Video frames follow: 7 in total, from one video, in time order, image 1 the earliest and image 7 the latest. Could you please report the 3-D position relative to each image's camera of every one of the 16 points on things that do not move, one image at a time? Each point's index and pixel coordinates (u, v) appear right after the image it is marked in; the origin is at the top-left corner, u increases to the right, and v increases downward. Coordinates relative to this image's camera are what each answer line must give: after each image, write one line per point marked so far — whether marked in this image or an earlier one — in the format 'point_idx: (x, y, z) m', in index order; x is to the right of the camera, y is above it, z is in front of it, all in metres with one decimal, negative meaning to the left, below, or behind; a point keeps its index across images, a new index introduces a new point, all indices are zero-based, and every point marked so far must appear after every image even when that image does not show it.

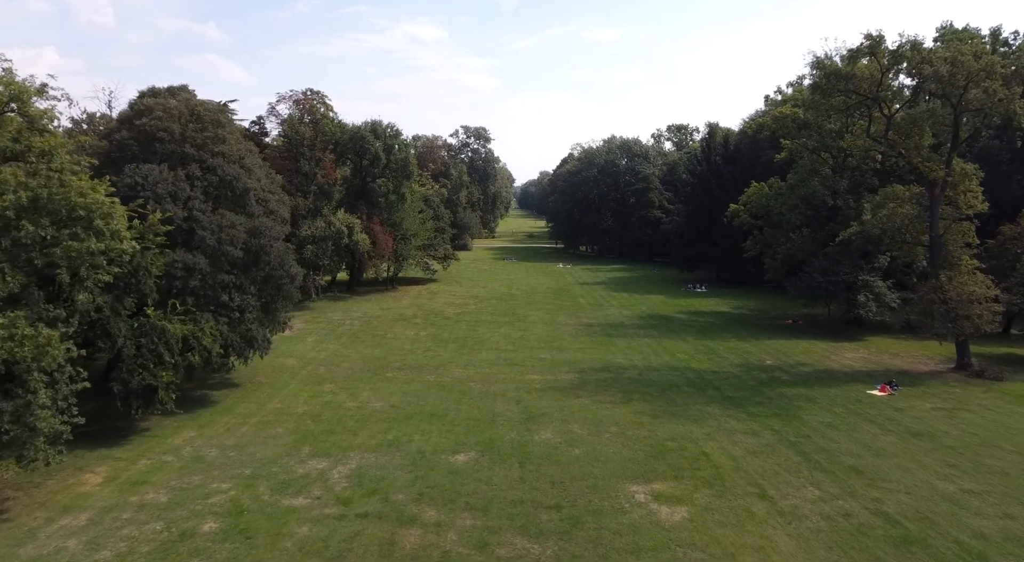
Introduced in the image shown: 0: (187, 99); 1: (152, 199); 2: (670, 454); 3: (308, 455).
0: (-8.2, +4.6, +19.0) m
1: (-8.0, +1.8, +16.8) m
2: (+3.3, -3.6, +15.7) m
3: (-4.2, -3.6, +15.4) m
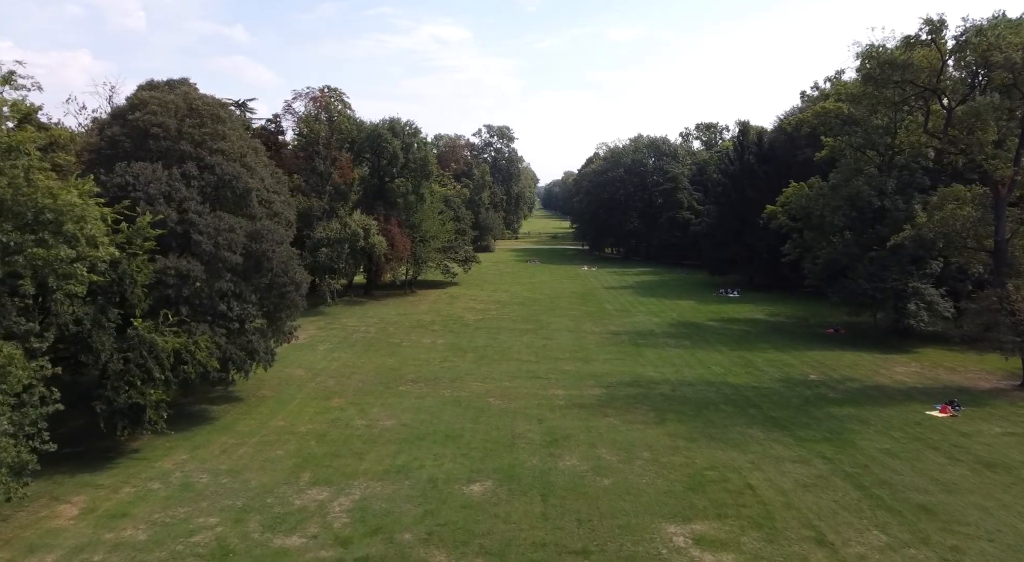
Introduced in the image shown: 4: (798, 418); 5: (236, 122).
0: (-7.6, +4.4, +17.6) m
1: (-7.6, +1.7, +15.4) m
2: (+3.7, -3.8, +14.0) m
3: (-3.8, -3.8, +14.0) m
4: (+7.1, -3.4, +18.5) m
5: (-6.9, +4.0, +18.9) m
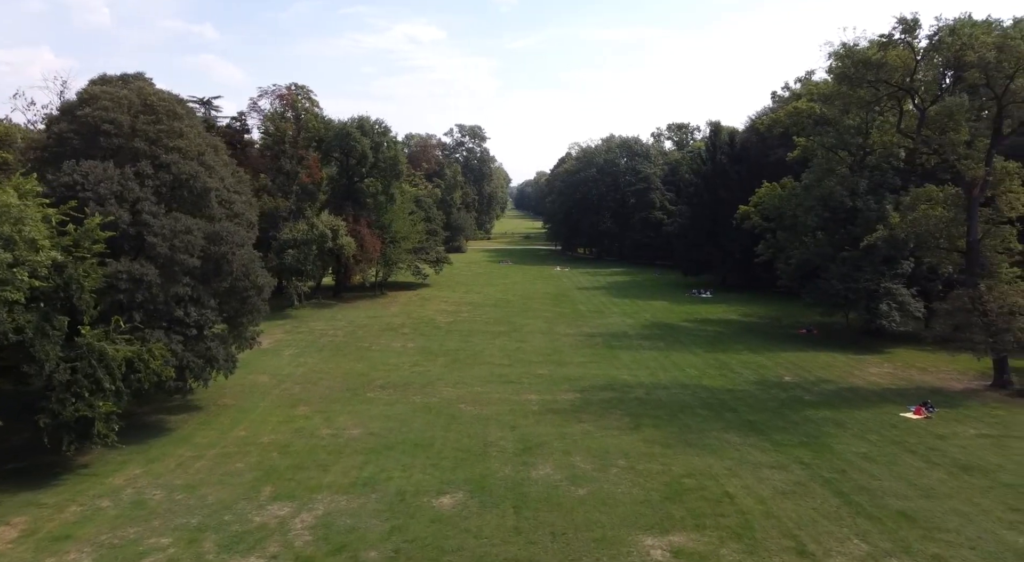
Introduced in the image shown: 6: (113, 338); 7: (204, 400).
0: (-8.3, +4.3, +16.8) m
1: (-8.1, +1.6, +14.6) m
2: (+3.2, -3.9, +13.6) m
3: (-4.3, -3.8, +13.3) m
4: (+6.4, -3.4, +18.2) m
5: (-7.7, +3.9, +18.1) m
6: (-7.5, -1.1, +14.2) m
7: (-7.7, -3.0, +18.8) m
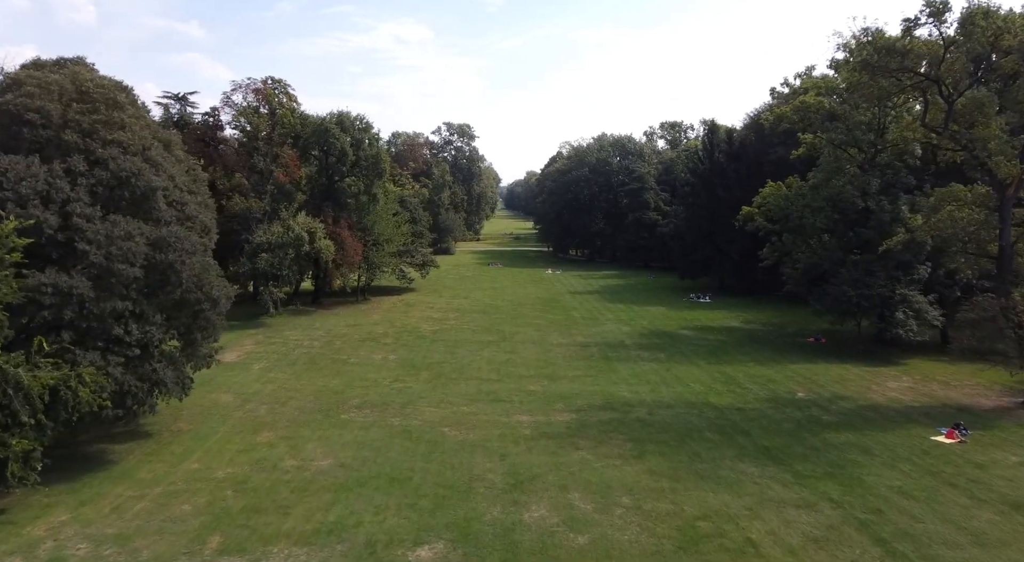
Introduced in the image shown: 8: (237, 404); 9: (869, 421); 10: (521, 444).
0: (-8.5, +4.1, +14.8) m
1: (-8.3, +1.3, +12.6) m
2: (+3.0, -4.1, +11.7) m
3: (-4.5, -4.1, +11.3) m
4: (+6.1, -3.6, +16.4) m
5: (-7.9, +3.7, +16.1) m
6: (-7.7, -1.3, +12.2) m
7: (-8.0, -3.2, +16.8) m
8: (-7.0, -3.1, +19.1) m
9: (+8.7, -3.4, +18.4) m
10: (+0.2, -3.6, +16.7) m
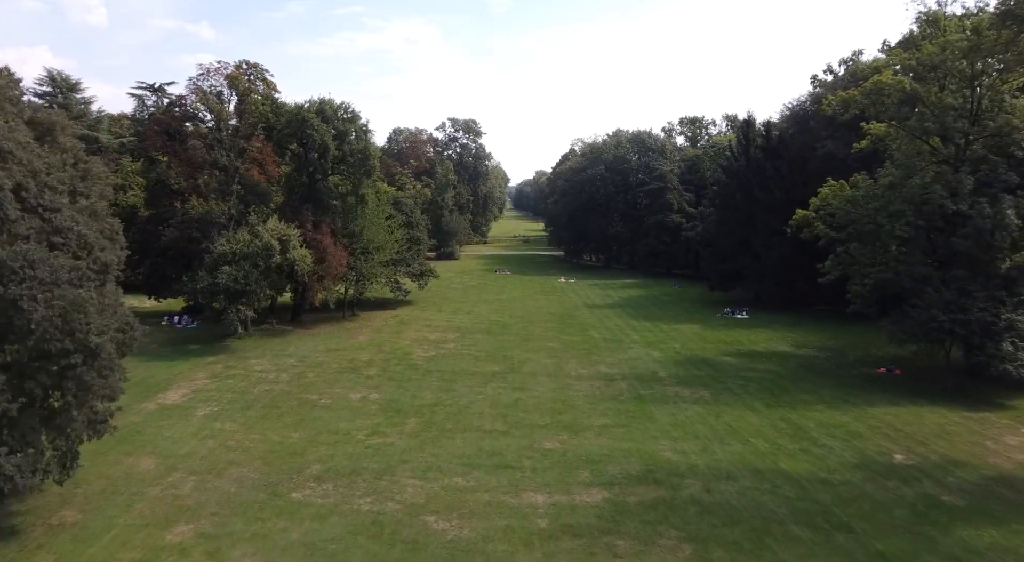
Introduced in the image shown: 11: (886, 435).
0: (-8.4, +3.5, +10.1) m
1: (-8.2, +0.8, +7.9) m
2: (+3.1, -4.7, +6.9) m
3: (-4.4, -4.6, +6.6) m
4: (+6.3, -4.2, +11.5) m
5: (-7.7, +3.1, +11.4) m
6: (-7.6, -1.9, +7.5) m
7: (-7.8, -3.8, +12.1) m
8: (-6.8, -3.7, +14.4) m
9: (+8.9, -4.0, +13.6) m
10: (+0.4, -4.2, +11.9) m
11: (+8.7, -3.6, +17.5) m
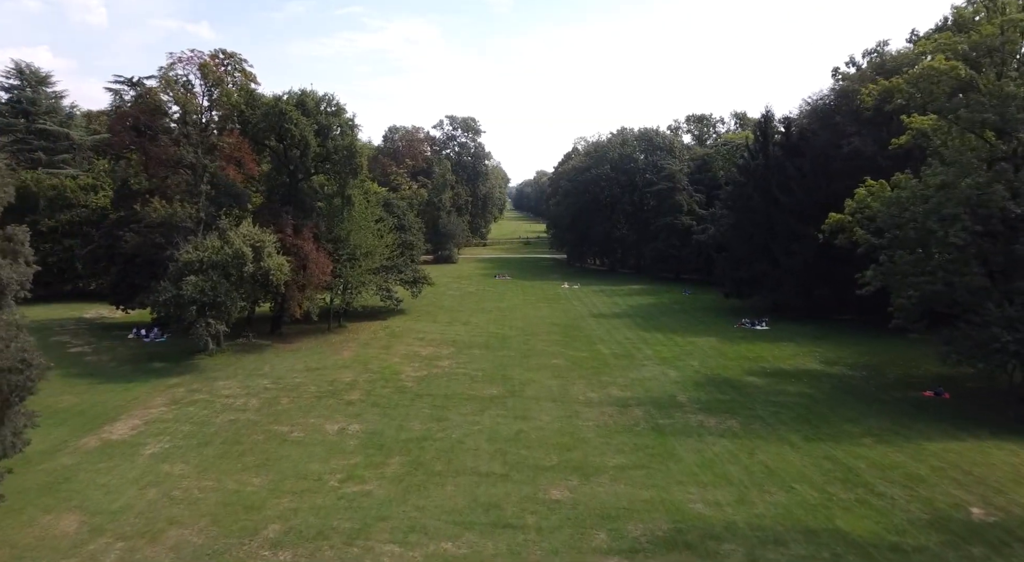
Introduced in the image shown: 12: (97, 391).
0: (-8.4, +3.2, +7.5) m
1: (-8.2, +0.4, +5.3) m
2: (+3.1, -5.0, +4.3) m
3: (-4.4, -5.0, +3.9) m
4: (+6.3, -4.6, +8.9) m
5: (-7.7, +2.8, +8.8) m
6: (-7.6, -2.2, +4.8) m
7: (-7.8, -4.1, +9.5) m
8: (-6.8, -4.0, +11.8) m
9: (+8.9, -4.4, +10.9) m
10: (+0.4, -4.5, +9.2) m
11: (+8.7, -3.9, +14.8) m
12: (-11.0, -2.9, +20.0) m
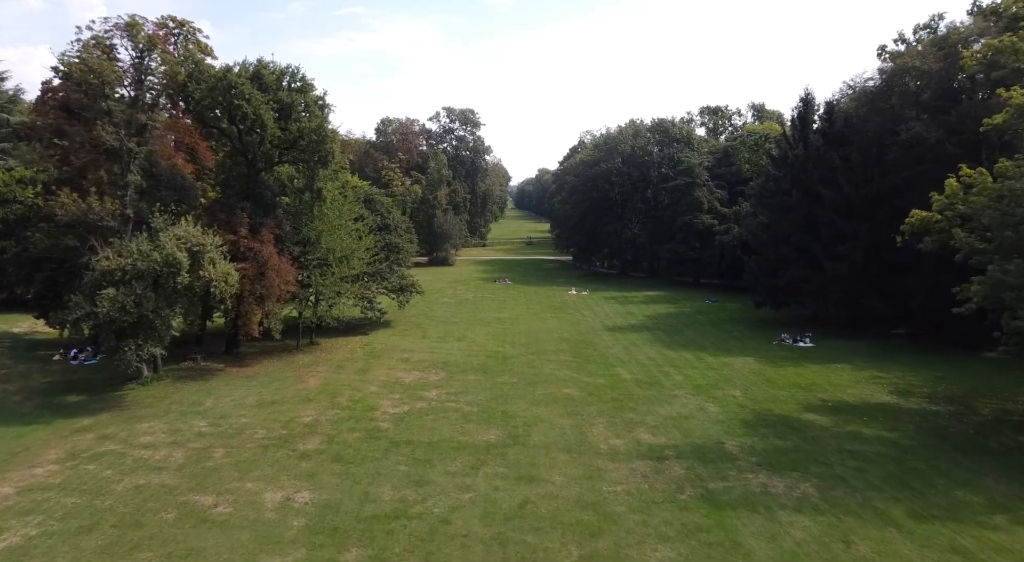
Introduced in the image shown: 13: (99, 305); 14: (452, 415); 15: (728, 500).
0: (-8.3, +2.9, +2.9) m
1: (-8.2, +0.1, +0.7) m
2: (+3.2, -5.4, -0.3) m
3: (-4.3, -5.3, -0.6) m
4: (+6.3, -4.9, +4.3) m
5: (-7.7, +2.4, +4.2) m
6: (-7.6, -2.6, +0.3) m
7: (-7.7, -4.5, +4.9) m
8: (-6.7, -4.4, +7.2) m
9: (+9.0, -4.7, +6.4) m
10: (+0.4, -4.9, +4.7) m
11: (+8.8, -4.3, +10.3) m
12: (-11.0, -3.3, +15.4) m
13: (-9.5, -0.5, +17.5) m
14: (-1.4, -3.2, +18.1) m
15: (+3.8, -3.9, +13.4) m
